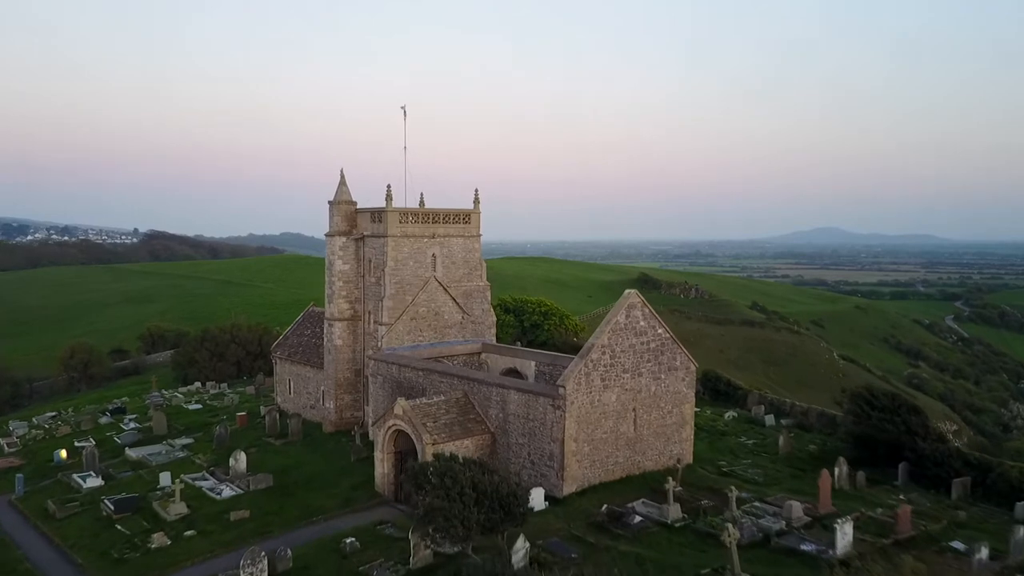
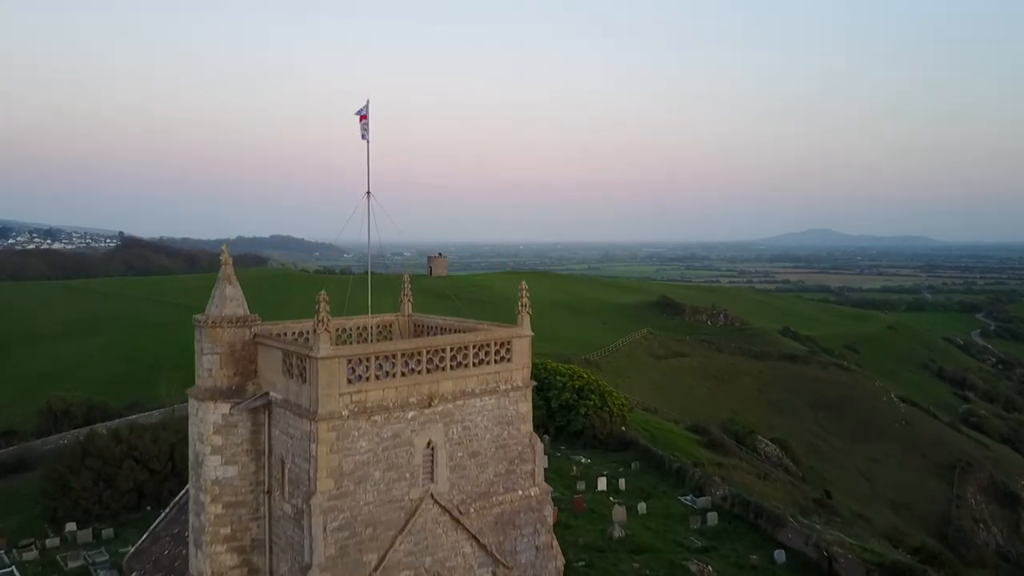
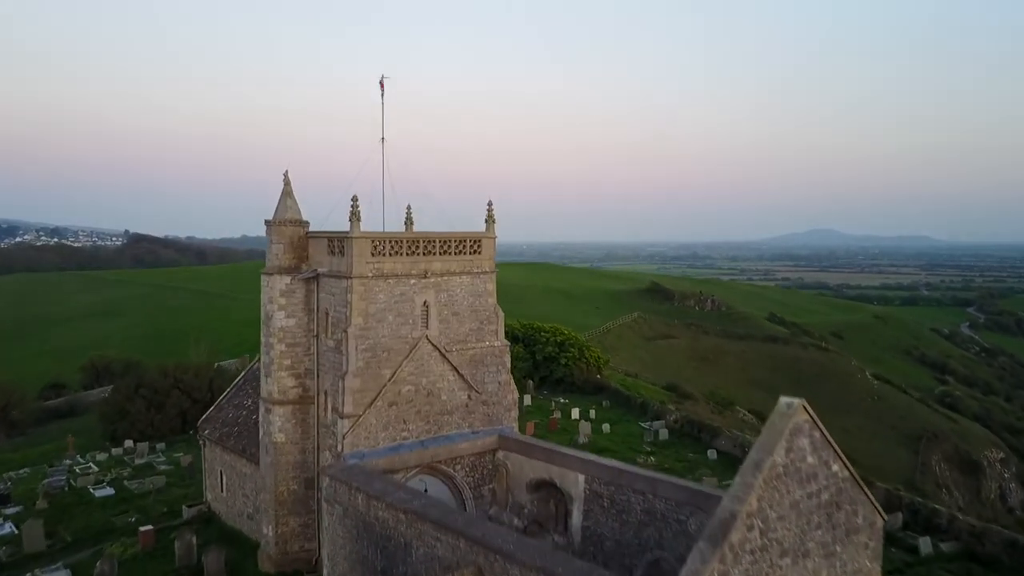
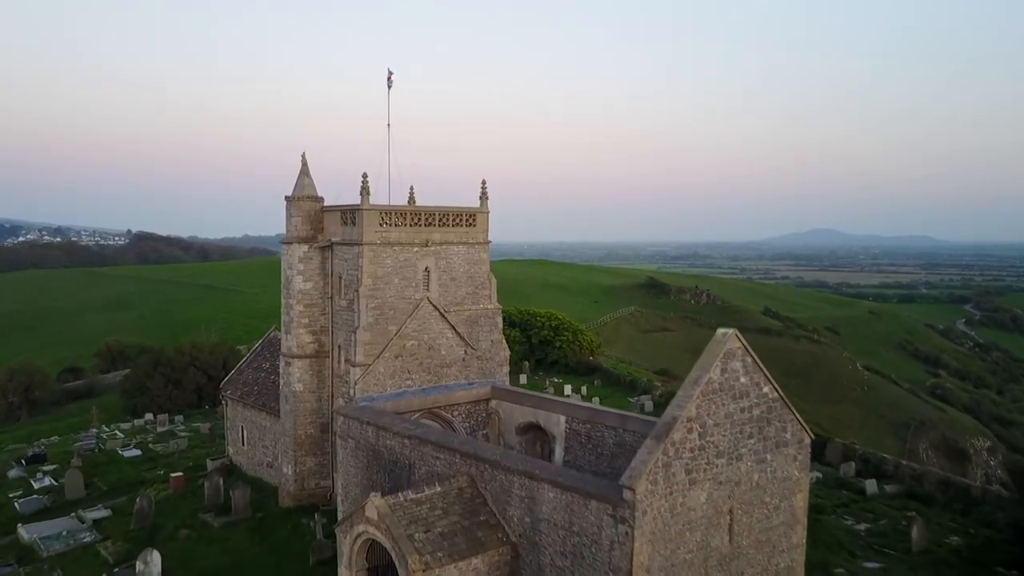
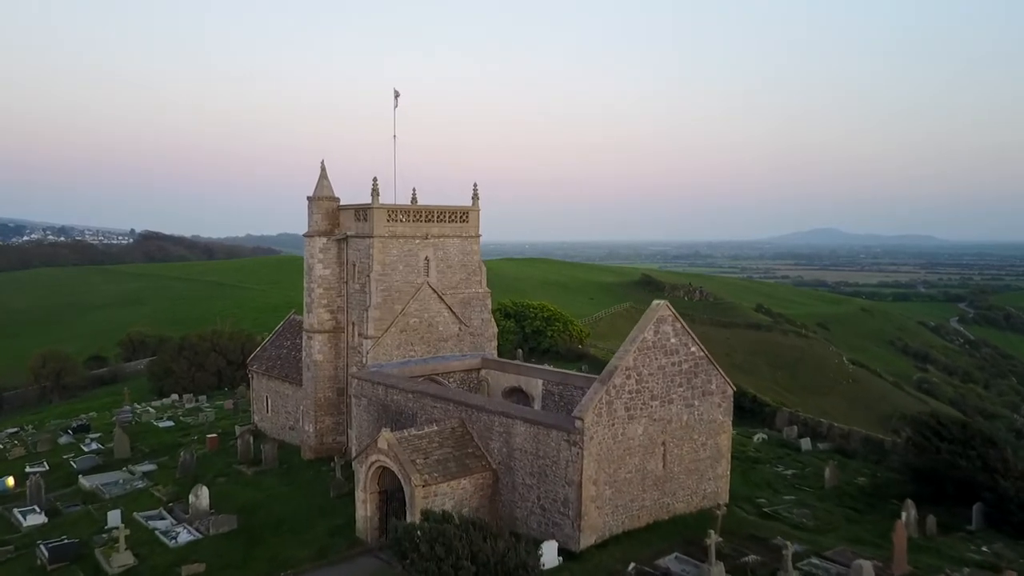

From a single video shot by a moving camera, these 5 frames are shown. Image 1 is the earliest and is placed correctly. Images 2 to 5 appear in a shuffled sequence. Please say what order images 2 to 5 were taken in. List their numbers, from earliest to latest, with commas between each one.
5, 4, 3, 2
